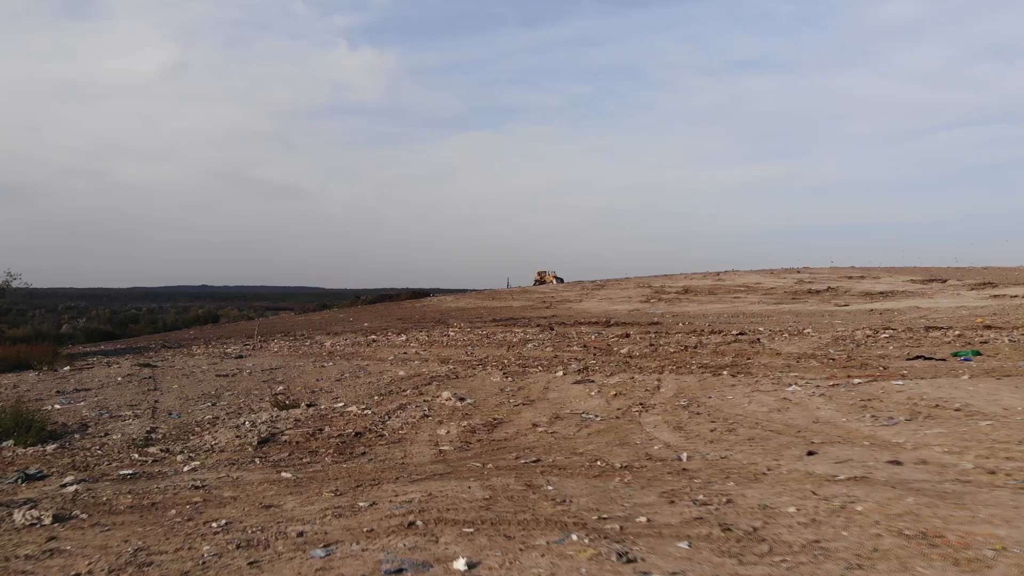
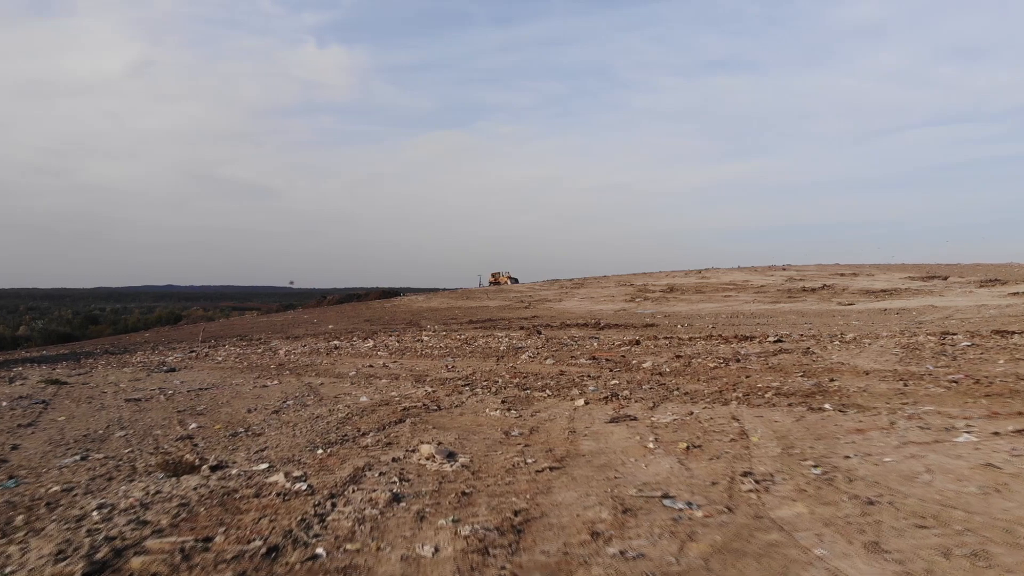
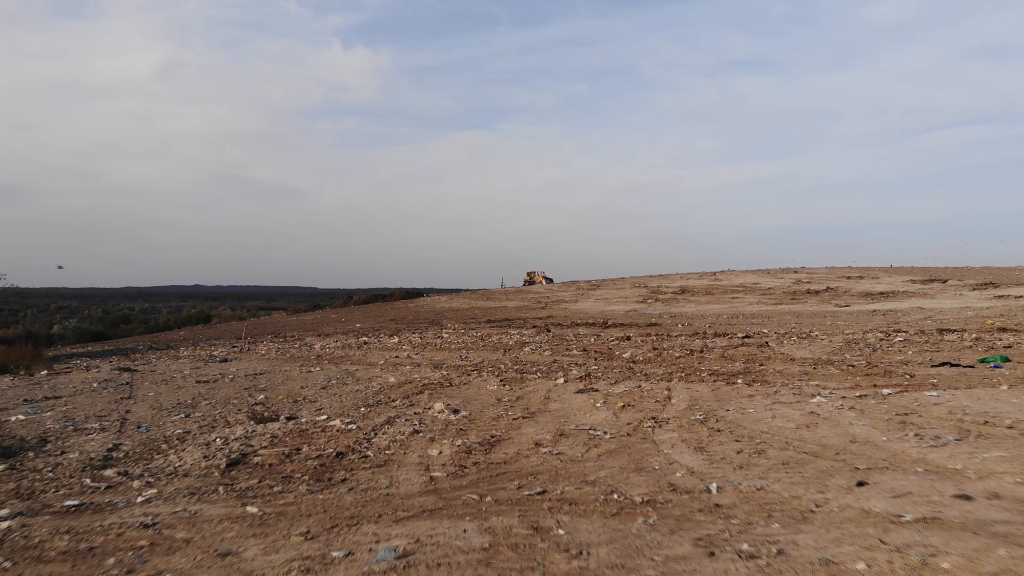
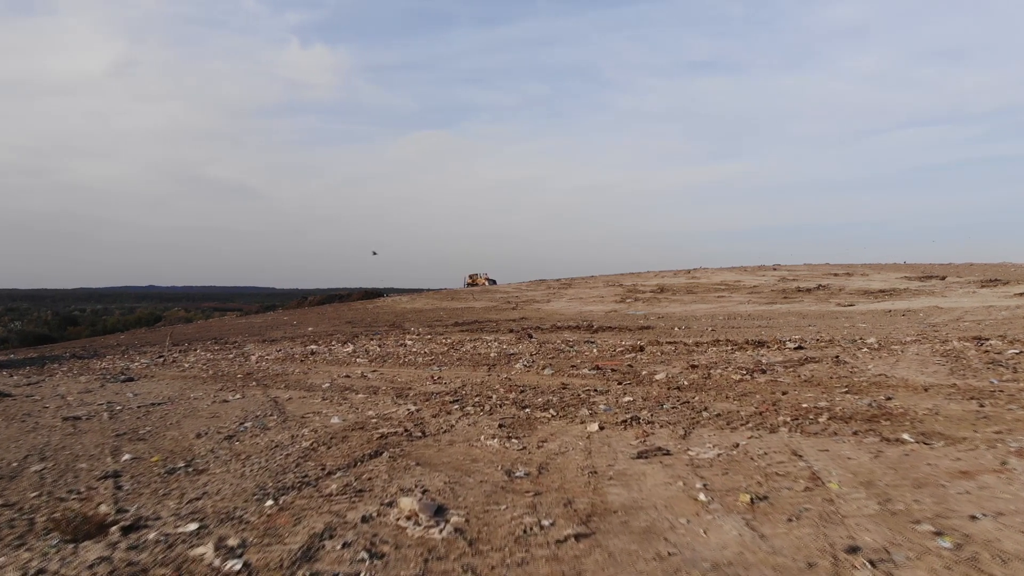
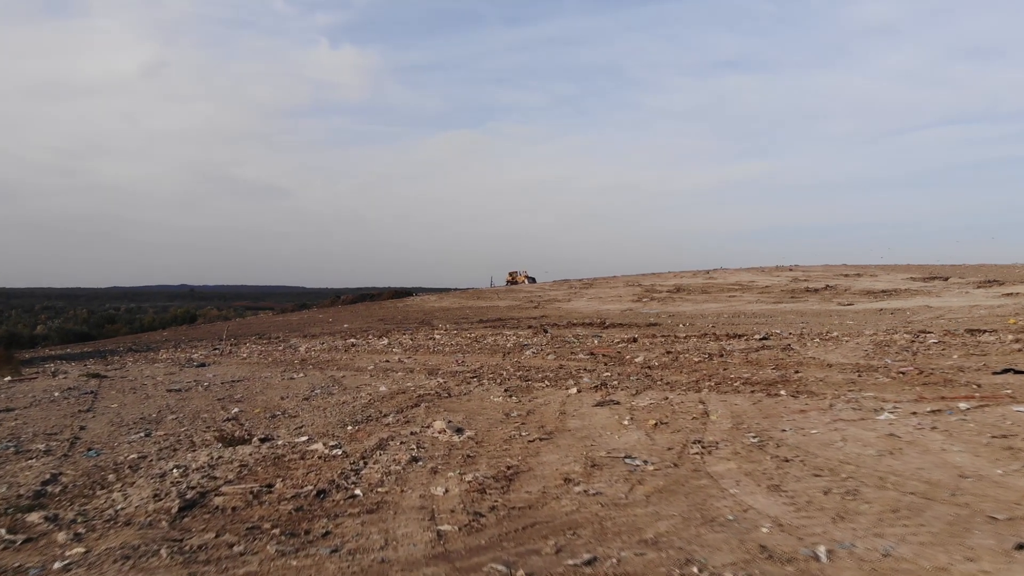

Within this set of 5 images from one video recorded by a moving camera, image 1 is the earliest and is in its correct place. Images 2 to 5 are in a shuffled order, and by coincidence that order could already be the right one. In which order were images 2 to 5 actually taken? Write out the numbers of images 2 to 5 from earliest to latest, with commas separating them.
3, 5, 2, 4
